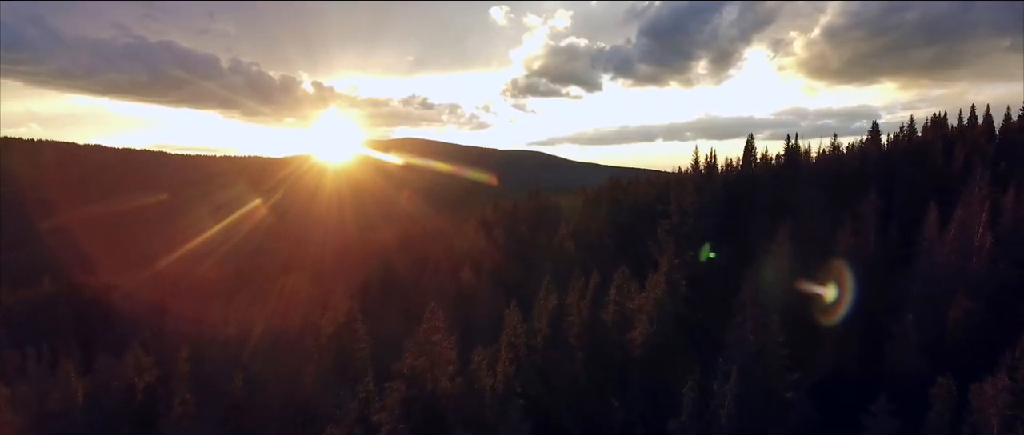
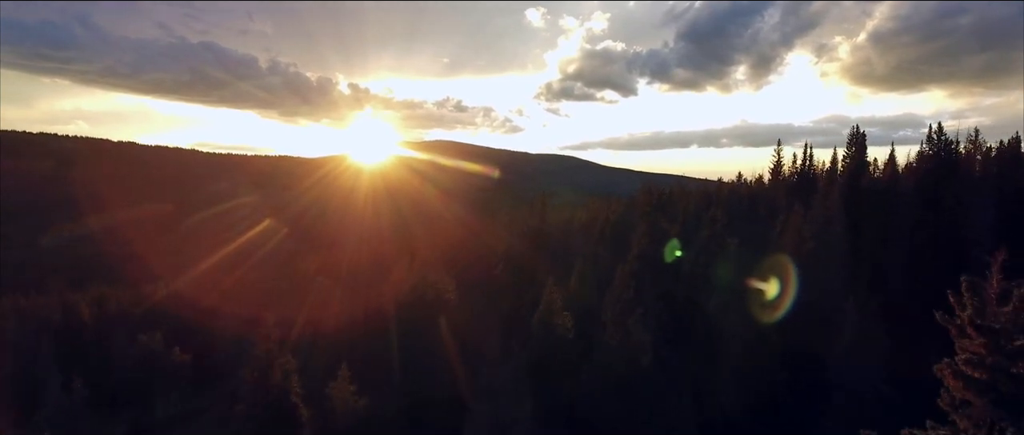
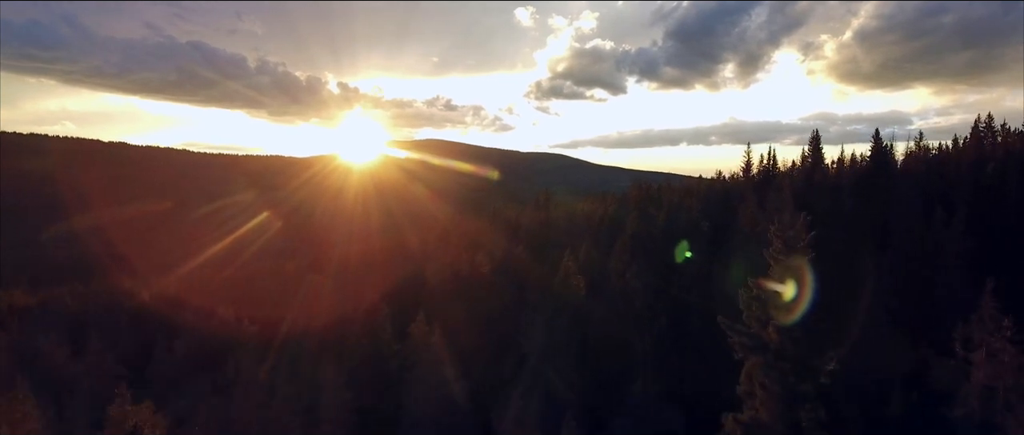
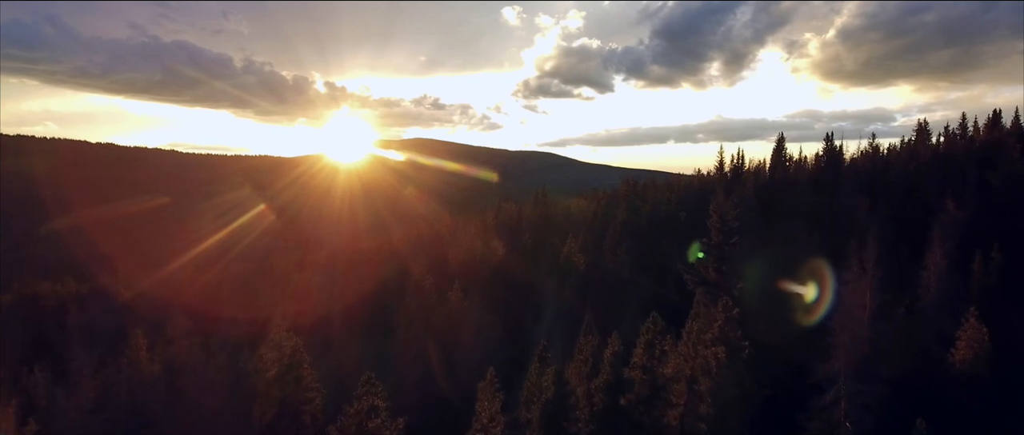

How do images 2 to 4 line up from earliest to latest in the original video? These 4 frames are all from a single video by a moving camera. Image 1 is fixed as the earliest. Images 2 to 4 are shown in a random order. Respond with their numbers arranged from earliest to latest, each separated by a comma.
4, 3, 2
